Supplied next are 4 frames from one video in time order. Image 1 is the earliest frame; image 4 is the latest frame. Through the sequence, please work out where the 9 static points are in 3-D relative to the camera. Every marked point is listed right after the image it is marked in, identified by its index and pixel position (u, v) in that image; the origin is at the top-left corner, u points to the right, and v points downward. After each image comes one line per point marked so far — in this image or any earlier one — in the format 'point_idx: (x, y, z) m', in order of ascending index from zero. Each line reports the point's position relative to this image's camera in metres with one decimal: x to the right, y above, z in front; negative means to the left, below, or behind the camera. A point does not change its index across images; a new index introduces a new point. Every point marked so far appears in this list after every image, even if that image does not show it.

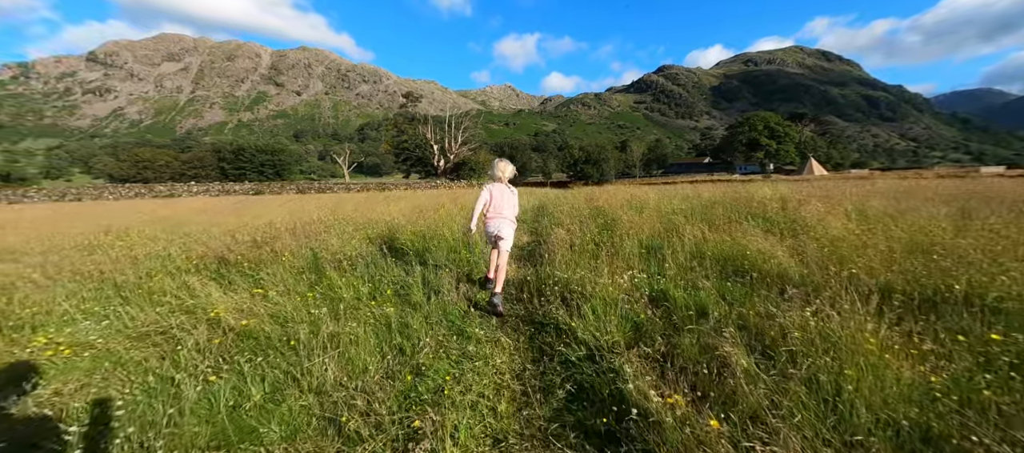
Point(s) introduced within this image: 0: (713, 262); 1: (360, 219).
0: (+2.7, -0.5, +4.6) m
1: (-4.9, +0.5, +11.3) m
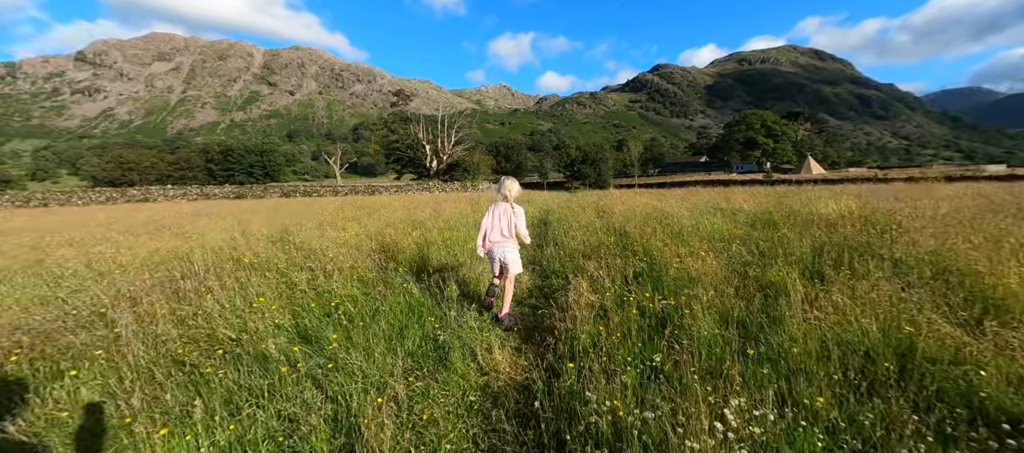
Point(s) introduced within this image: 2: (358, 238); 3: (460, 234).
0: (+2.7, -1.1, +2.4) m
1: (-5.1, -0.2, +8.9) m
2: (-3.4, -0.3, +7.7) m
3: (-1.3, -0.2, +8.6) m
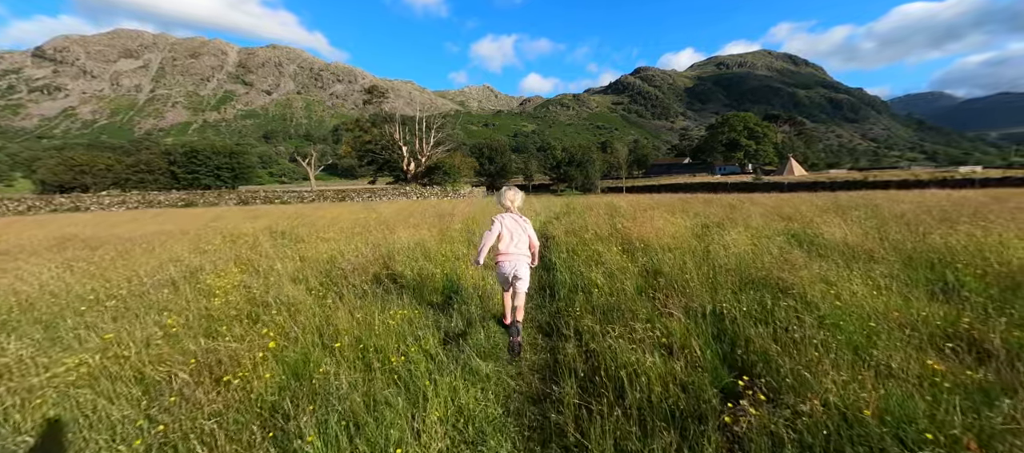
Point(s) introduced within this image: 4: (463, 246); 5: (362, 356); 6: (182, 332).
0: (+2.7, -1.9, -1.3) m
1: (-5.3, -1.1, +4.9) m
2: (-3.6, -1.2, +3.7) m
3: (-1.5, -1.1, +4.7) m
4: (-1.2, -0.5, +8.5) m
5: (-1.5, -1.3, +3.5) m
6: (-3.7, -1.2, +3.8) m
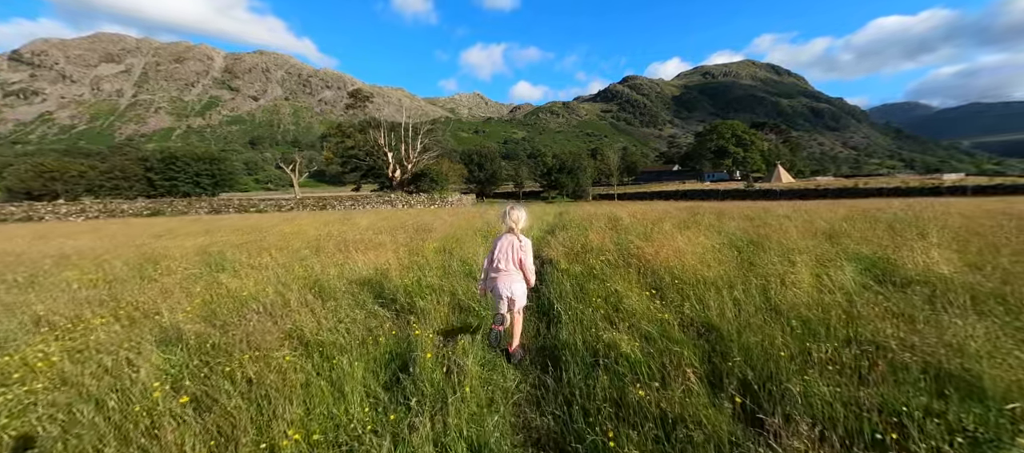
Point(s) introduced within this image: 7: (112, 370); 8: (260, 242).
0: (+2.7, -2.2, -3.2) m
1: (-5.5, -1.5, +2.8) m
2: (-3.7, -1.6, +1.7) m
3: (-1.7, -1.5, +2.8) m
4: (-1.5, -1.0, +6.6) m
5: (-1.7, -1.7, +1.5) m
6: (-3.8, -1.5, +1.8) m
7: (-4.1, -1.4, +3.5) m
8: (-8.2, -0.5, +11.6) m
